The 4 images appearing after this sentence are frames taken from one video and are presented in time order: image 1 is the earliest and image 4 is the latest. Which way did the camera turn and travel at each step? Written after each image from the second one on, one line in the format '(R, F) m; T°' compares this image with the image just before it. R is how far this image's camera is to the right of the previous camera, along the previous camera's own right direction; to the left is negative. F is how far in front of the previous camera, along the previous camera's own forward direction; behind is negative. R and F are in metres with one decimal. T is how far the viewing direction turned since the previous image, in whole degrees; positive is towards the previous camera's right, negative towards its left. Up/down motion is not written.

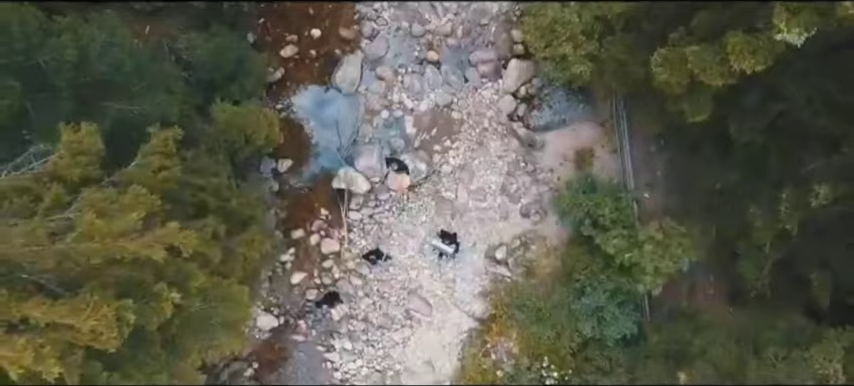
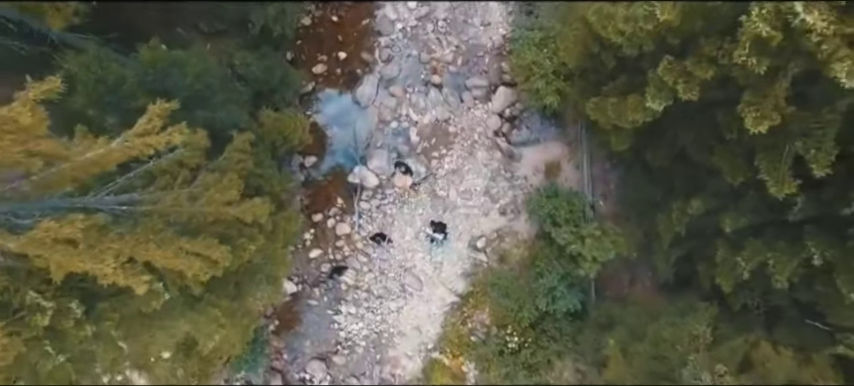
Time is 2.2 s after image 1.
(+0.3, -3.0) m; -1°
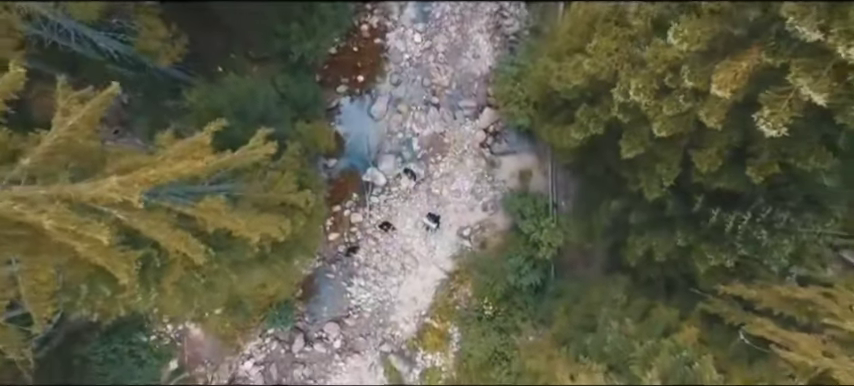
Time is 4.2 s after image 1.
(0.0, -4.0) m; 0°
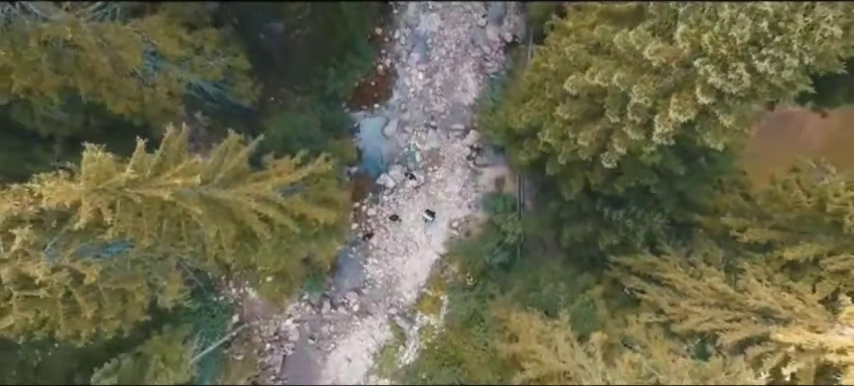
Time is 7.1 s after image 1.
(+0.1, -6.2) m; 0°
